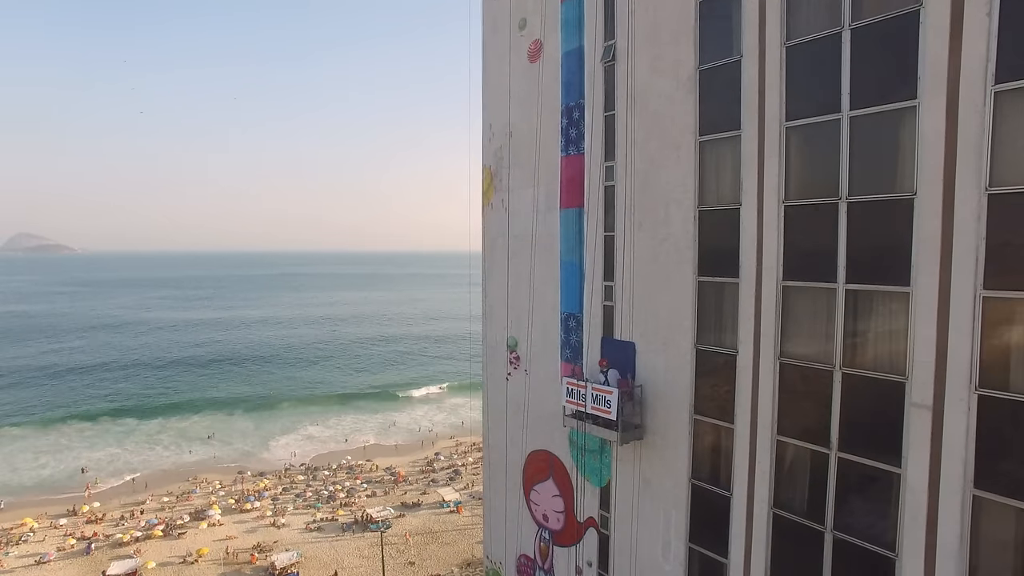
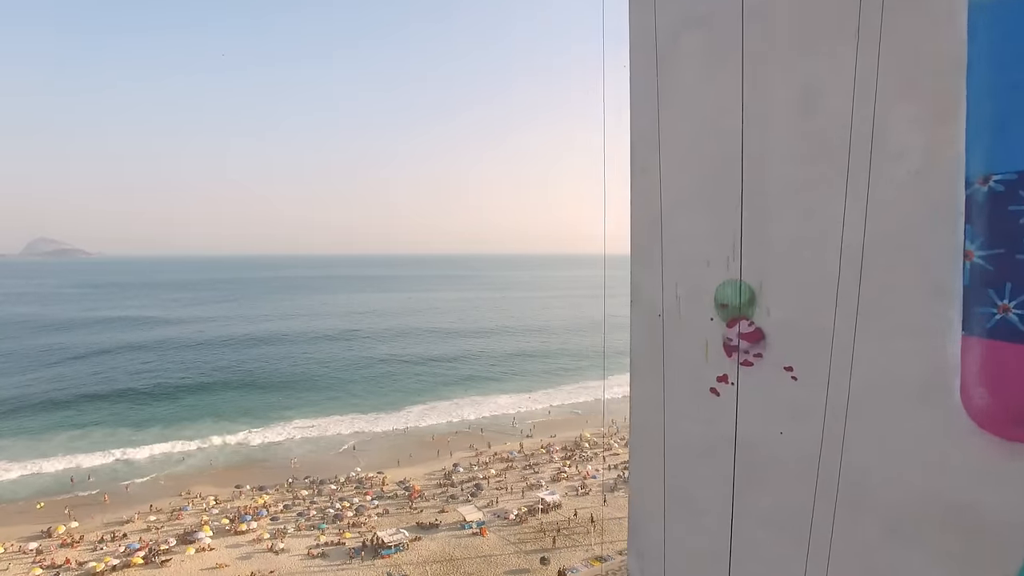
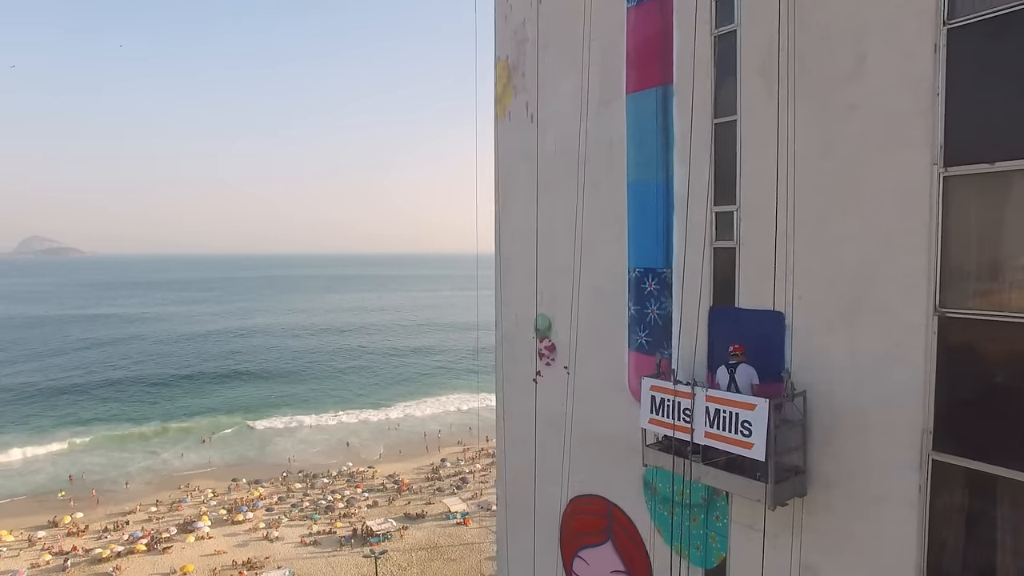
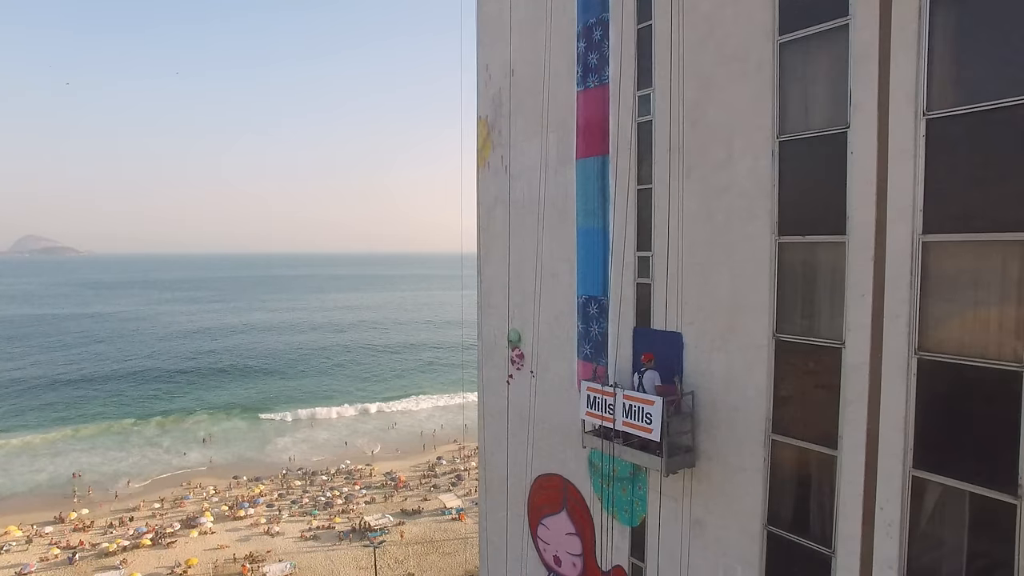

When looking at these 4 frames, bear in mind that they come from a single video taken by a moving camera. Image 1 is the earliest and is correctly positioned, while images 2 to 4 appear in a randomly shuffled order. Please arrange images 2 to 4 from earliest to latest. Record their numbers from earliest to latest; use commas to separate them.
4, 3, 2
